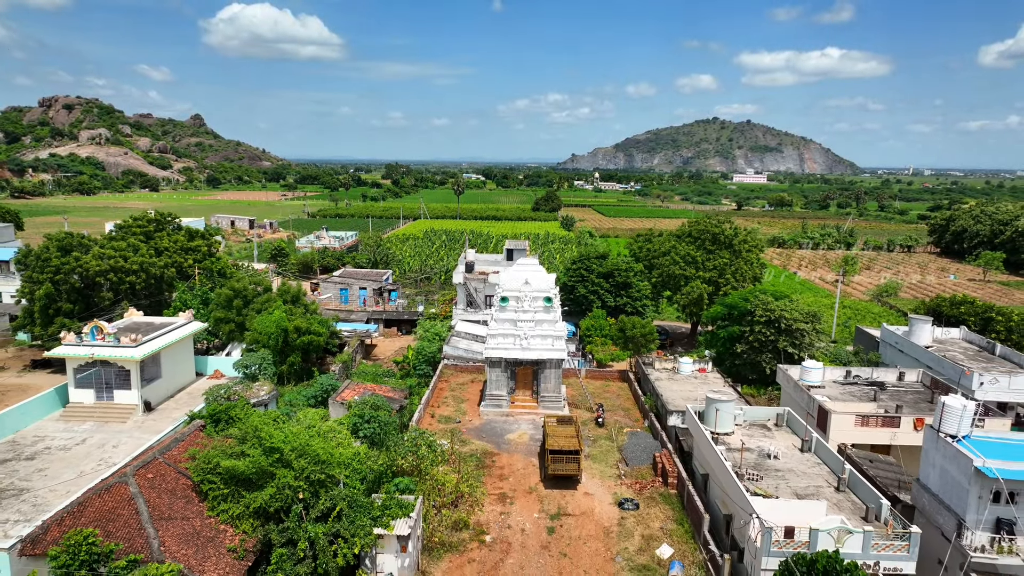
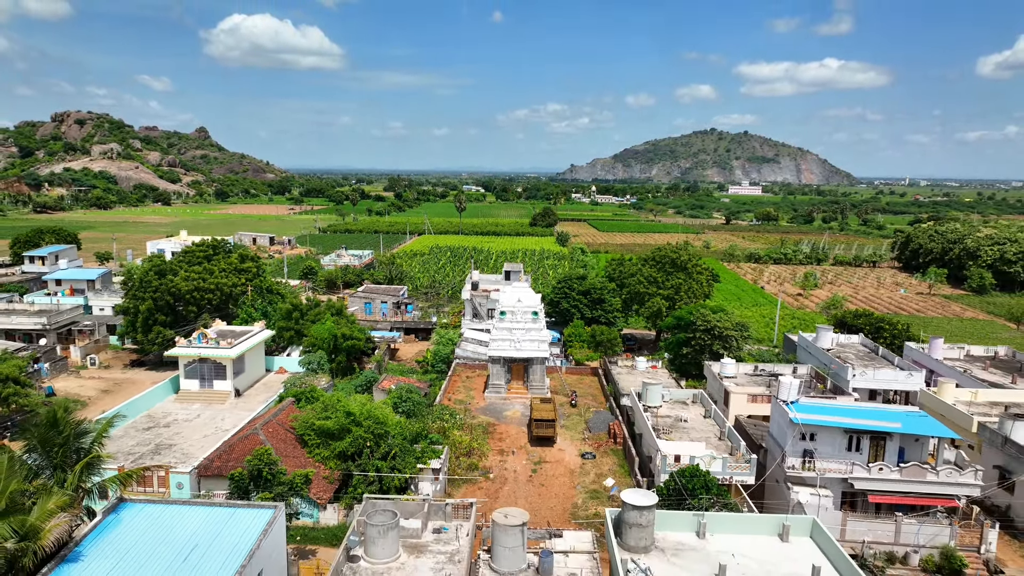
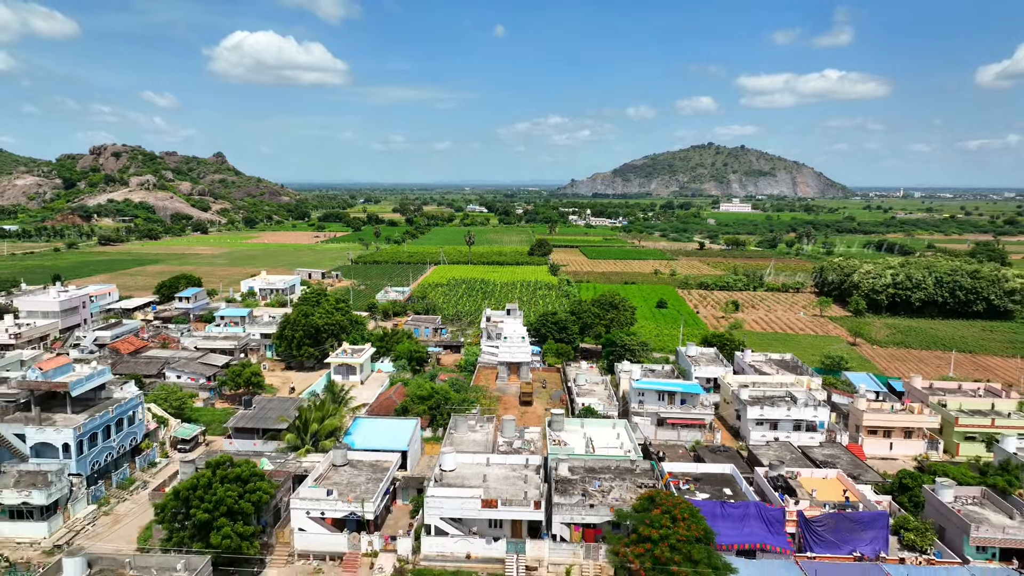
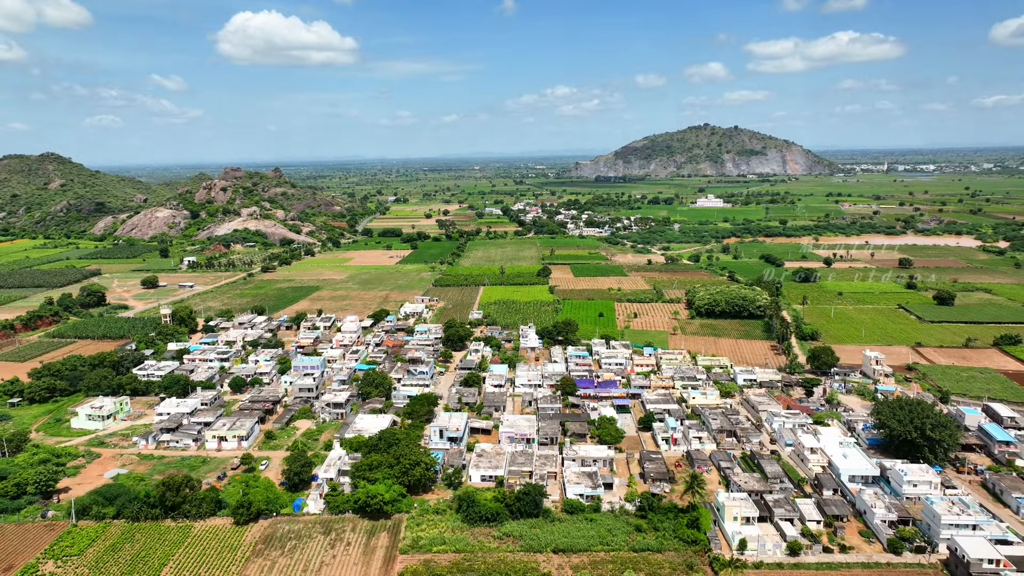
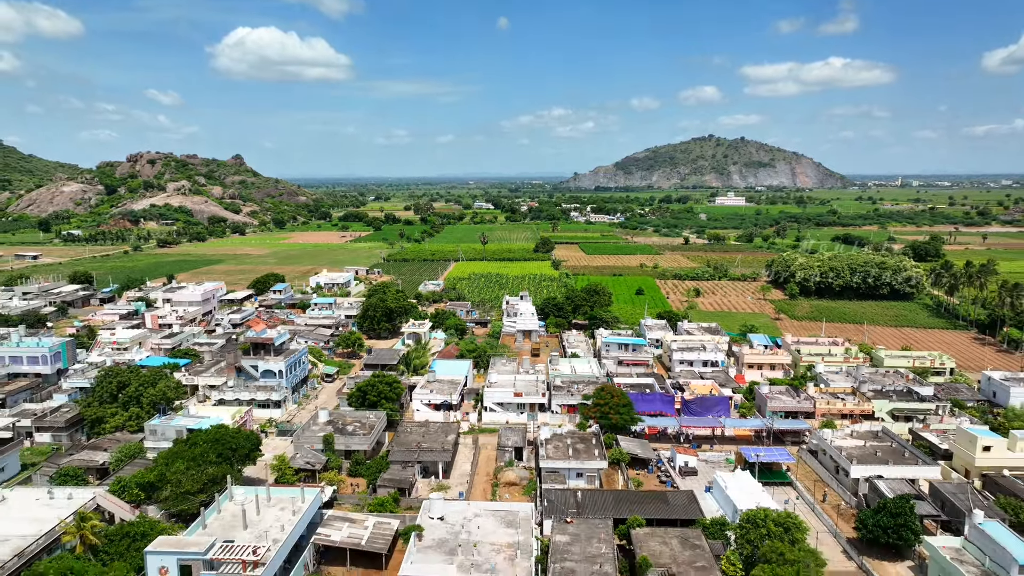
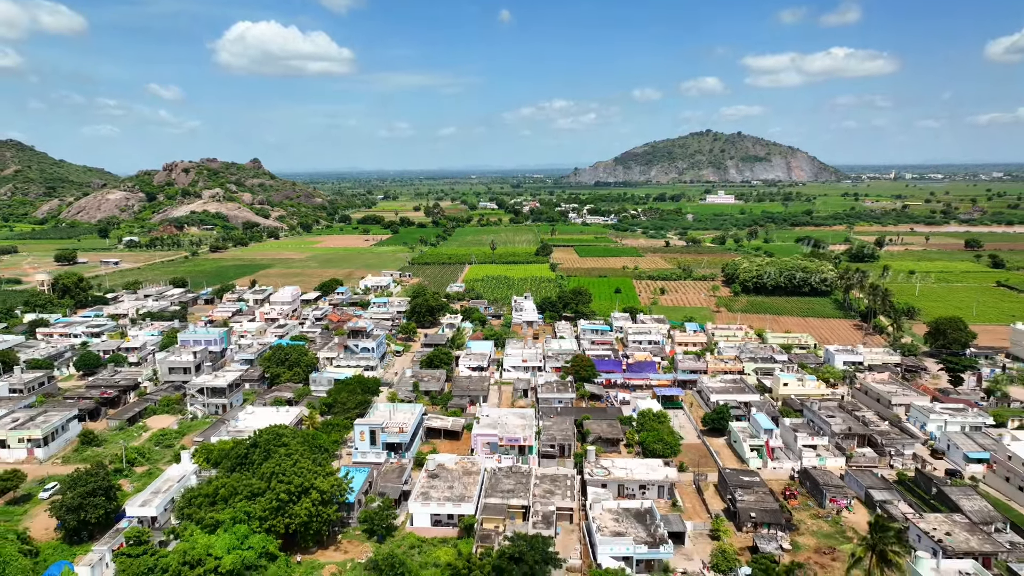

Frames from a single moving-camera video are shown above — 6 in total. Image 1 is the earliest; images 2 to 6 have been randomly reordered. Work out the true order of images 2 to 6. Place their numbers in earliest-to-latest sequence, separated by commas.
2, 3, 5, 6, 4
